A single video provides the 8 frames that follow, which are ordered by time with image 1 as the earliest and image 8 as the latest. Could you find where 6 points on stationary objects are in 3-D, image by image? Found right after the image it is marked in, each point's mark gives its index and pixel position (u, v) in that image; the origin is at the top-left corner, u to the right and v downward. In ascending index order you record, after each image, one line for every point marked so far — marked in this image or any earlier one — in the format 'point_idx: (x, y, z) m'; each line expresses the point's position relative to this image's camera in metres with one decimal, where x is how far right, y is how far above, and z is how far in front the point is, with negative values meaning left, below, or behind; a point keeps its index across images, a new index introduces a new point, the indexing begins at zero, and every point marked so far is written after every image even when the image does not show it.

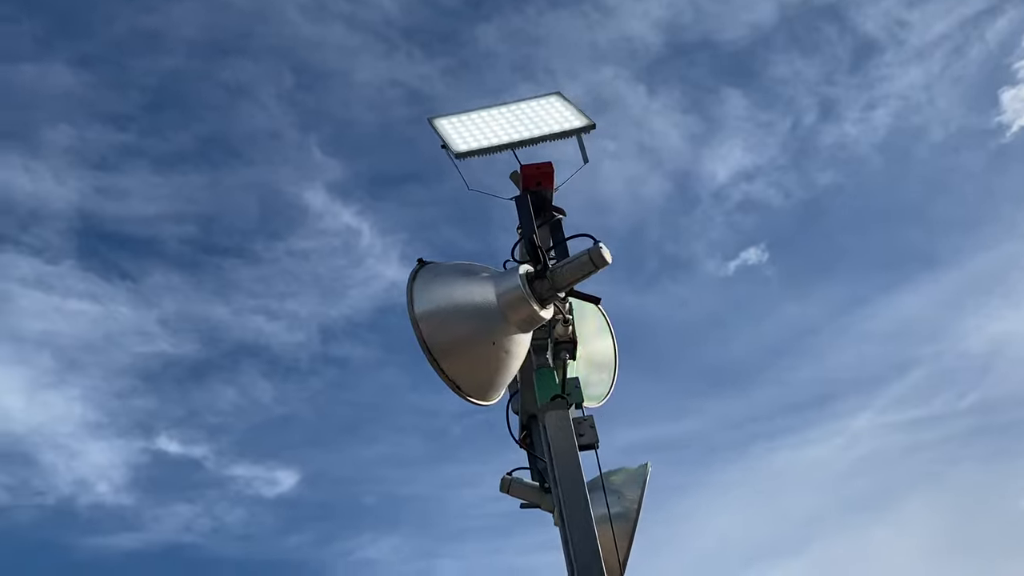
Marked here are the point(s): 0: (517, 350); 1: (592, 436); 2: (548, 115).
0: (0.0, -0.2, +3.3) m
1: (+0.3, -0.6, +3.7) m
2: (+0.1, +0.7, +3.6) m
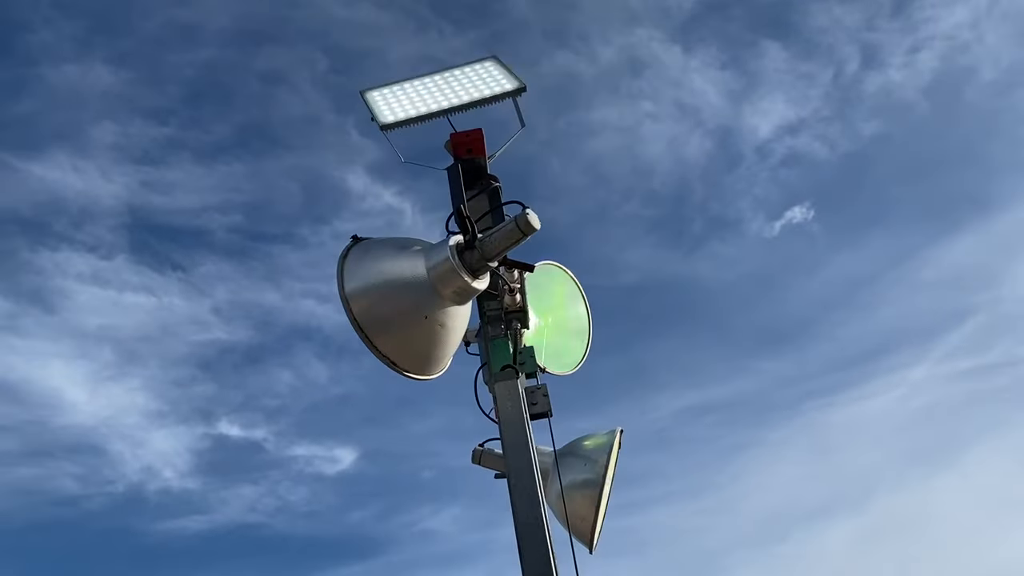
0: (-0.2, -0.1, +3.3) m
1: (+0.1, -0.5, +3.7) m
2: (-0.1, +0.8, +3.5) m
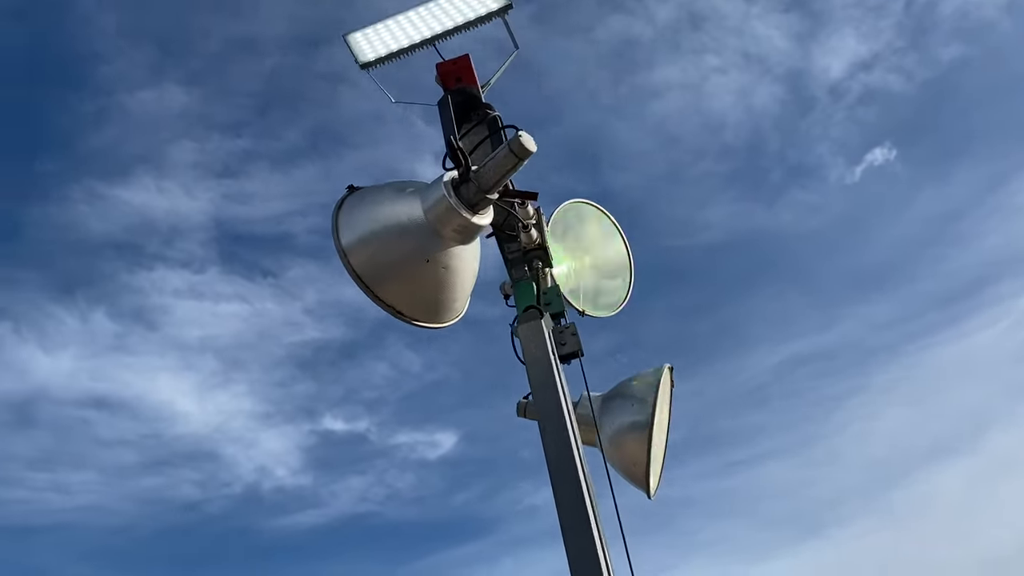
0: (-0.2, +0.1, +3.1) m
1: (+0.2, -0.2, +3.5) m
2: (-0.2, +1.1, +3.3) m
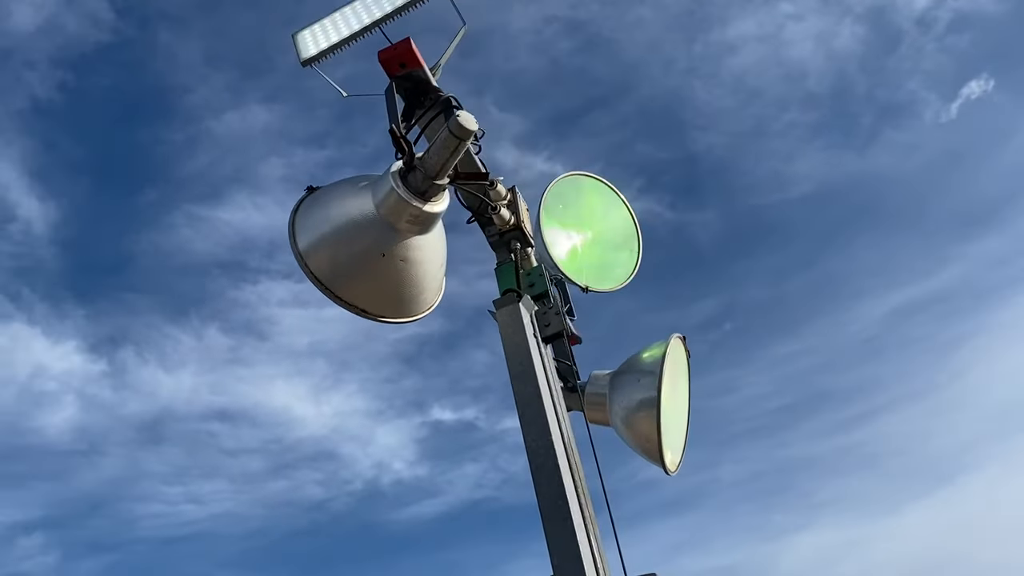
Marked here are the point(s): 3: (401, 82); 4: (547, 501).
0: (-0.3, +0.1, +3.0) m
1: (+0.2, -0.1, +3.4) m
2: (-0.4, +1.1, +3.2) m
3: (-0.4, +0.7, +3.1) m
4: (+0.1, -0.7, +2.8) m
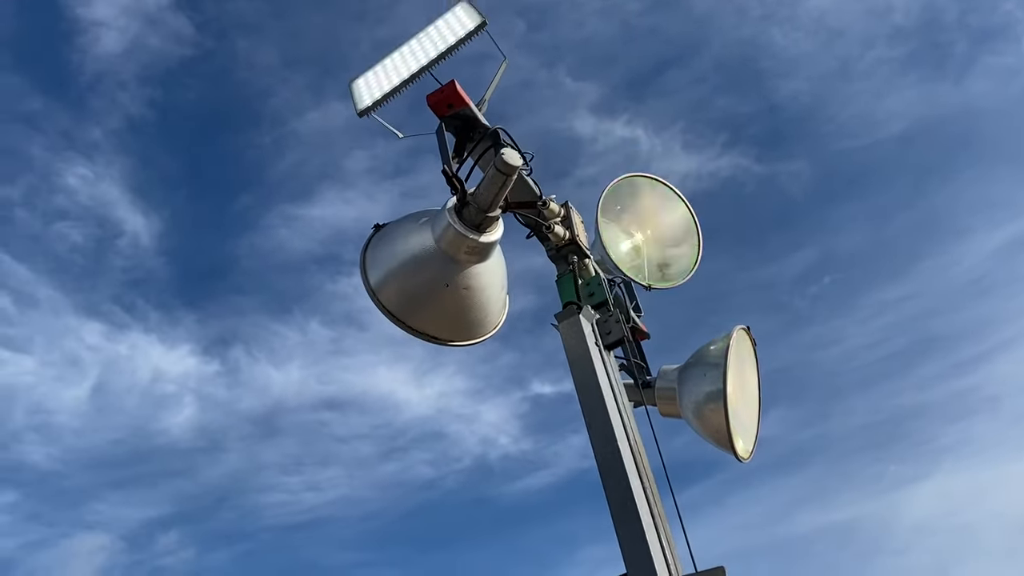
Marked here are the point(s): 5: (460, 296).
0: (-0.1, 0.0, +3.3) m
1: (+0.4, -0.2, +3.5) m
2: (-0.3, +1.0, +3.4) m
3: (-0.2, +0.6, +3.4) m
4: (+0.4, -0.7, +3.0) m
5: (-0.2, 0.0, +3.3) m
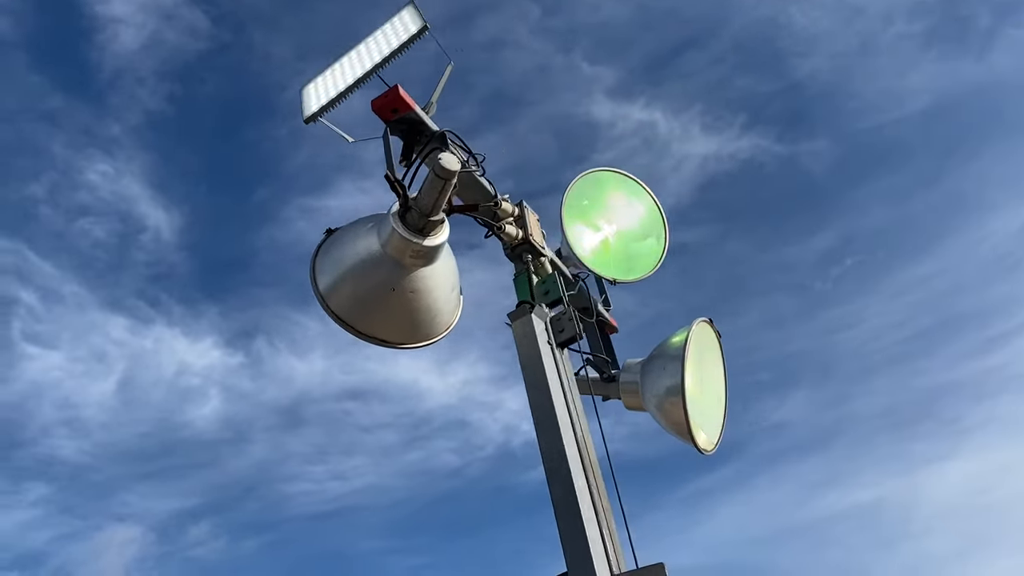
0: (-0.3, 0.0, +3.3) m
1: (+0.2, -0.2, +3.6) m
2: (-0.5, +1.0, +3.5) m
3: (-0.4, +0.6, +3.4) m
4: (+0.2, -0.7, +3.0) m
5: (-0.4, 0.0, +3.3) m
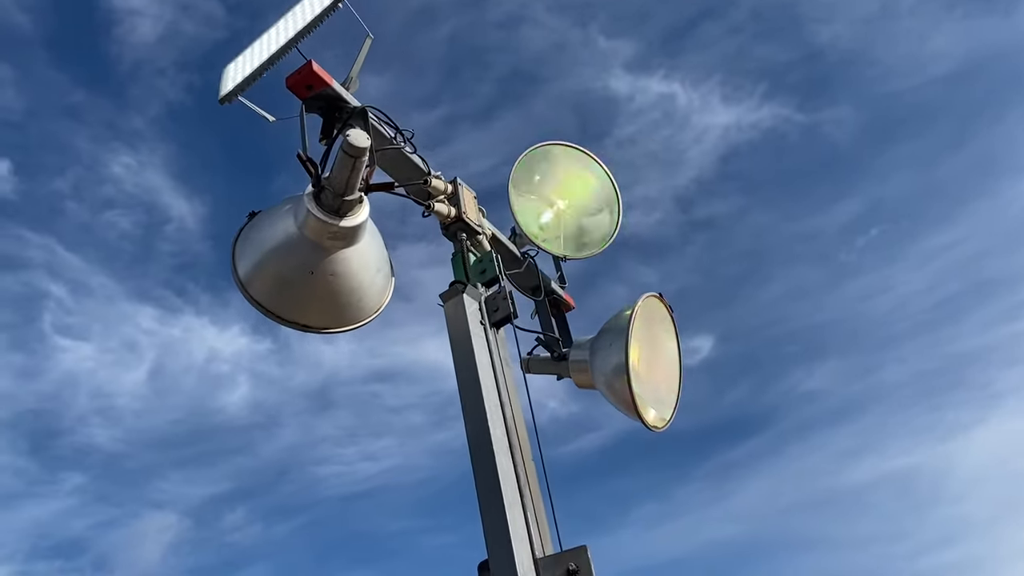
0: (-0.6, +0.1, +3.2) m
1: (0.0, -0.1, +3.5) m
2: (-0.8, +1.1, +3.4) m
3: (-0.7, +0.7, +3.3) m
4: (-0.1, -0.7, +3.0) m
5: (-0.7, 0.0, +3.2) m
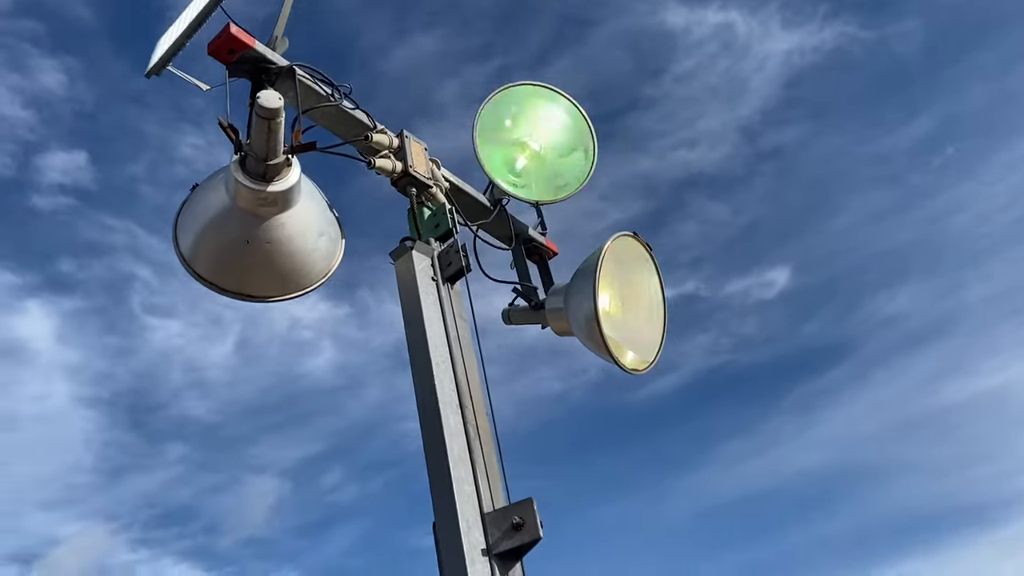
0: (-0.8, +0.2, +3.1) m
1: (-0.2, +0.1, +3.4) m
2: (-1.0, +1.2, +3.2) m
3: (-1.0, +0.8, +3.2) m
4: (-0.3, -0.5, +2.9) m
5: (-0.9, +0.1, +3.1) m
